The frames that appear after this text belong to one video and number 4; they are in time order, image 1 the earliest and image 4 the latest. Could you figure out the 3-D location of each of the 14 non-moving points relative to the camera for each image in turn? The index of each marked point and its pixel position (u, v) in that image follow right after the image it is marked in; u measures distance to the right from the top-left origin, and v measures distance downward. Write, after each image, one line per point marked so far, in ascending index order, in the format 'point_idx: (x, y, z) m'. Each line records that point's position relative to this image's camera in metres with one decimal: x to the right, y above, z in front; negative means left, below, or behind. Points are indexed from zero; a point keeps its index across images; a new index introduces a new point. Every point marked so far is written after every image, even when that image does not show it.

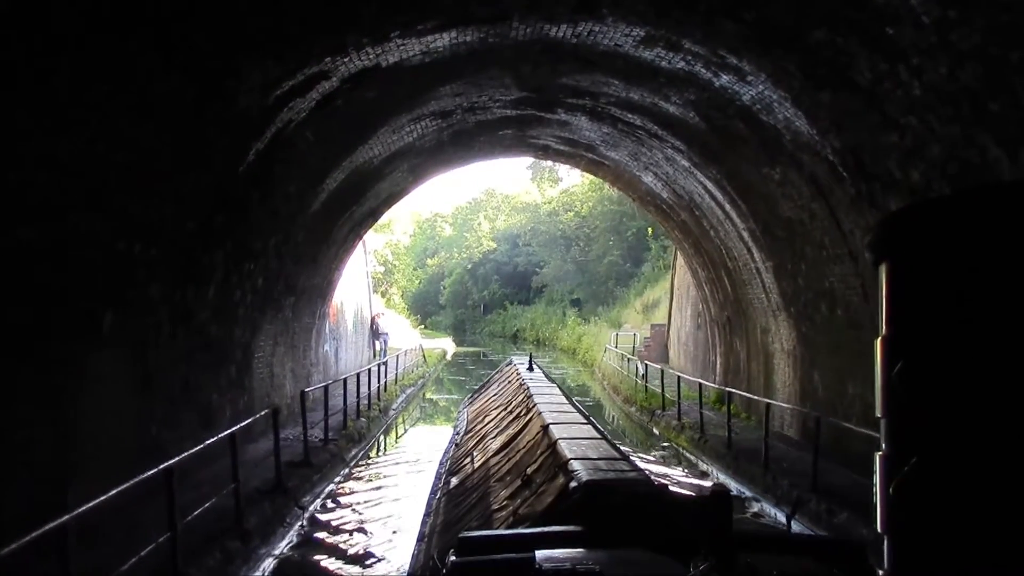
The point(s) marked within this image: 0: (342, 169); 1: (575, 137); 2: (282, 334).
0: (-1.9, +1.3, +9.2) m
1: (+0.8, +2.0, +11.0) m
2: (-2.8, -0.6, +10.4) m
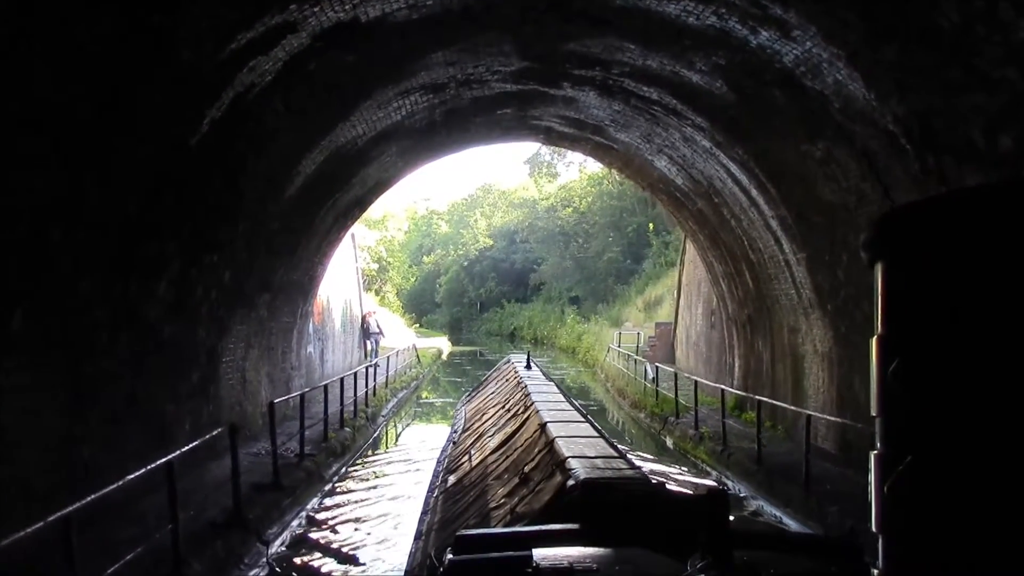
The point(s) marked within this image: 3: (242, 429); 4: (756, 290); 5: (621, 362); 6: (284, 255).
0: (-1.8, +1.3, +8.1) m
1: (+0.8, +2.0, +9.9) m
2: (-2.8, -0.5, +9.3) m
3: (-2.9, -1.5, +8.9) m
4: (+2.9, 0.0, +10.1) m
5: (+2.6, -1.7, +20.0) m
6: (-2.6, +0.4, +9.5) m
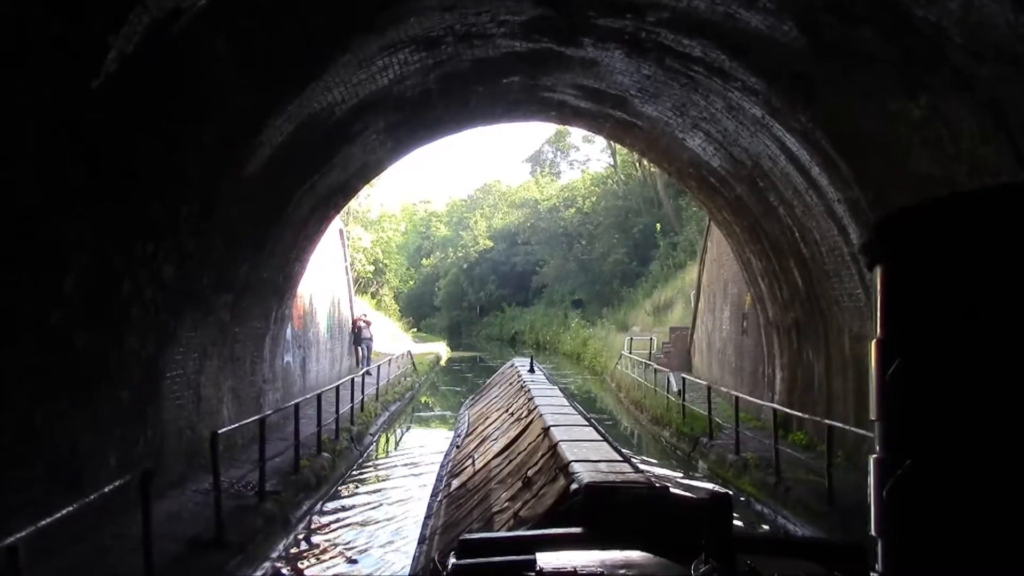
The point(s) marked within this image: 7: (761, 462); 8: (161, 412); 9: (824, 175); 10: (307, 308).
0: (-1.8, +1.4, +6.6) m
1: (+0.9, +2.0, +8.4) m
2: (-2.8, -0.5, +7.8) m
3: (-2.8, -1.5, +7.4) m
4: (+3.0, 0.0, +8.6) m
5: (+2.7, -1.8, +18.5) m
6: (-2.5, +0.4, +8.0) m
7: (+2.4, -1.7, +8.1) m
8: (-2.8, -1.0, +6.6) m
9: (+2.6, +0.9, +7.0) m
10: (-3.1, -0.3, +12.8) m
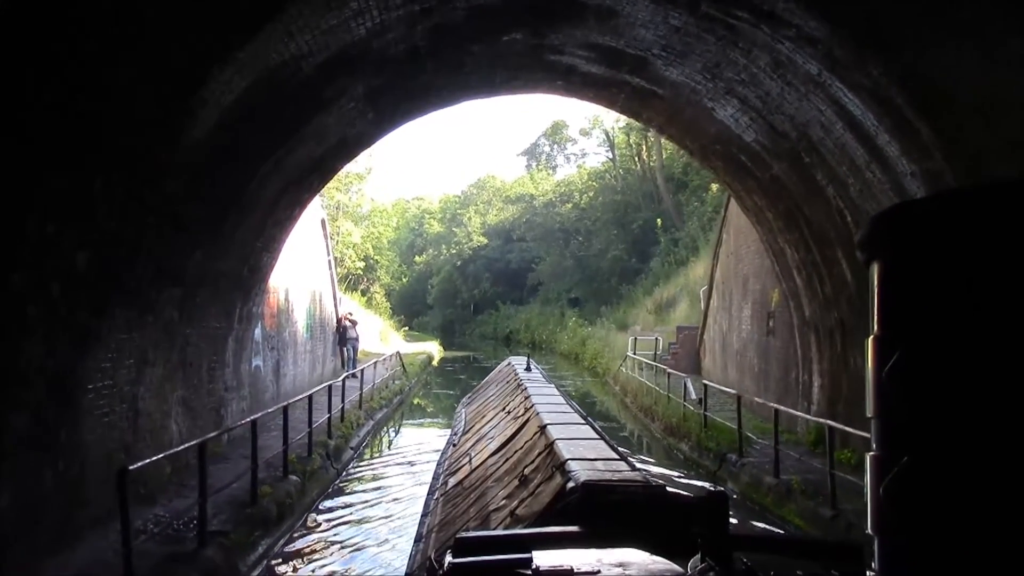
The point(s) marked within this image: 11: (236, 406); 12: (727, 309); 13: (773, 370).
0: (-1.7, +1.4, +5.4) m
1: (+0.9, +2.1, +7.2) m
2: (-2.7, -0.5, +6.5) m
3: (-2.8, -1.4, +6.1) m
4: (+3.0, 0.0, +7.3) m
5: (+2.6, -1.7, +17.3) m
6: (-2.5, +0.5, +6.7) m
7: (+2.4, -1.6, +6.9) m
8: (-2.7, -0.9, +5.3) m
9: (+2.6, +1.0, +5.8) m
10: (-3.1, -0.3, +11.5) m
11: (-2.9, -1.3, +9.0) m
12: (+3.5, -0.3, +13.5) m
13: (+3.2, -1.0, +10.5) m
